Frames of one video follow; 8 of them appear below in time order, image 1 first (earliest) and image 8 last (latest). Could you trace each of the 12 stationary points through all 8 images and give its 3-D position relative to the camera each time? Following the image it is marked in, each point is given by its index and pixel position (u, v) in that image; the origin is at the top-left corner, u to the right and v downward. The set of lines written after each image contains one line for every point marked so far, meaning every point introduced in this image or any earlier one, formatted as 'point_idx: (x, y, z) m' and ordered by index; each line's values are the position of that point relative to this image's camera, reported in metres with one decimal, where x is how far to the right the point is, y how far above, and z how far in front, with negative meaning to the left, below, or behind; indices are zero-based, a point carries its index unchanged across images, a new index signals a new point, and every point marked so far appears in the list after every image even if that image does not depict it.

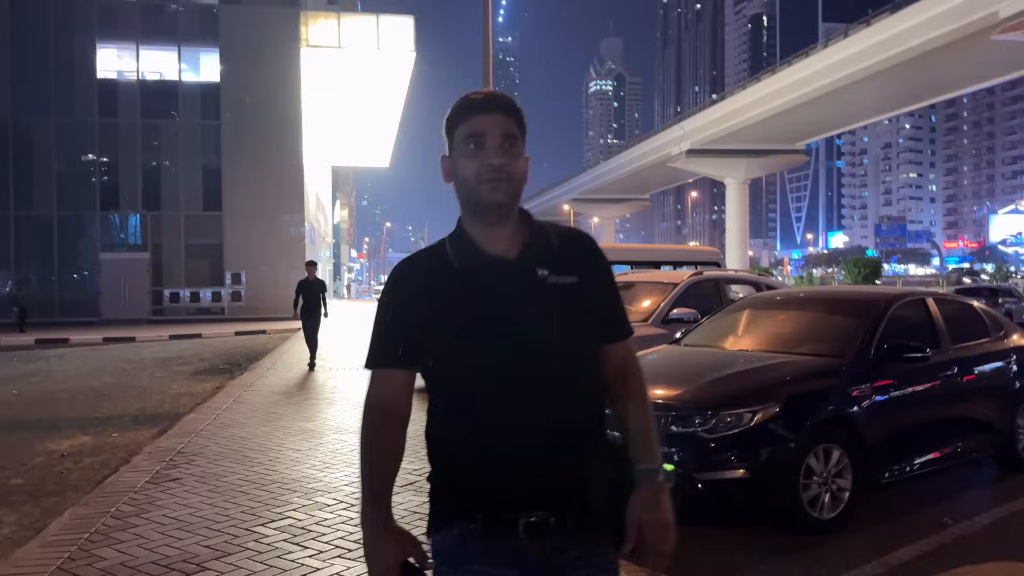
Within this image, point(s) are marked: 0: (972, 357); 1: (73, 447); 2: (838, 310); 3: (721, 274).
0: (+2.7, -0.4, +5.0) m
1: (-4.4, -1.6, +8.4) m
2: (+2.0, -0.1, +5.1) m
3: (+1.9, +0.1, +7.7) m
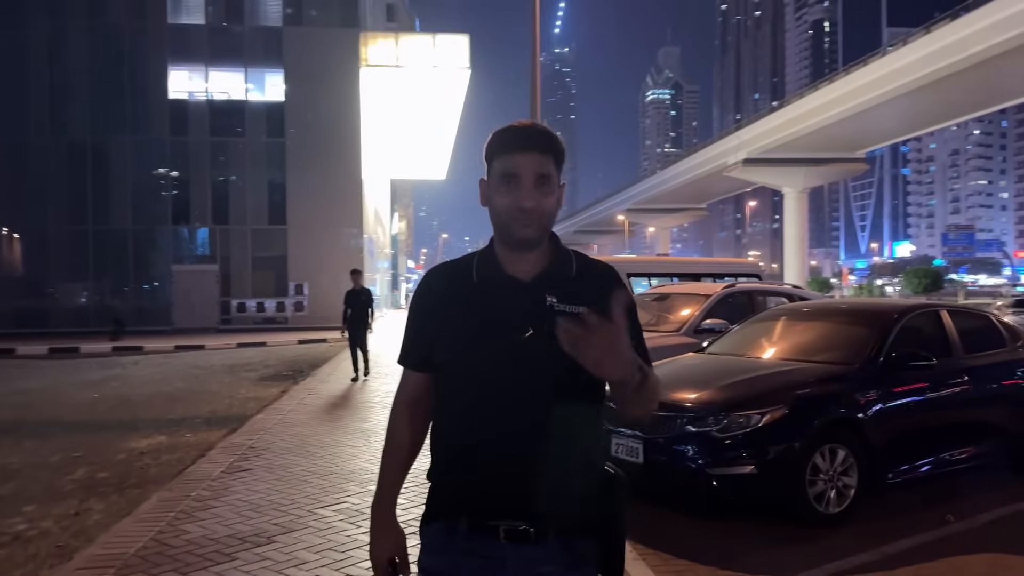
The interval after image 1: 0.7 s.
0: (+3.0, -0.5, +5.3) m
1: (-3.9, -1.7, +9.2) m
2: (+2.2, -0.2, +5.4) m
3: (+2.3, 0.0, +8.0) m
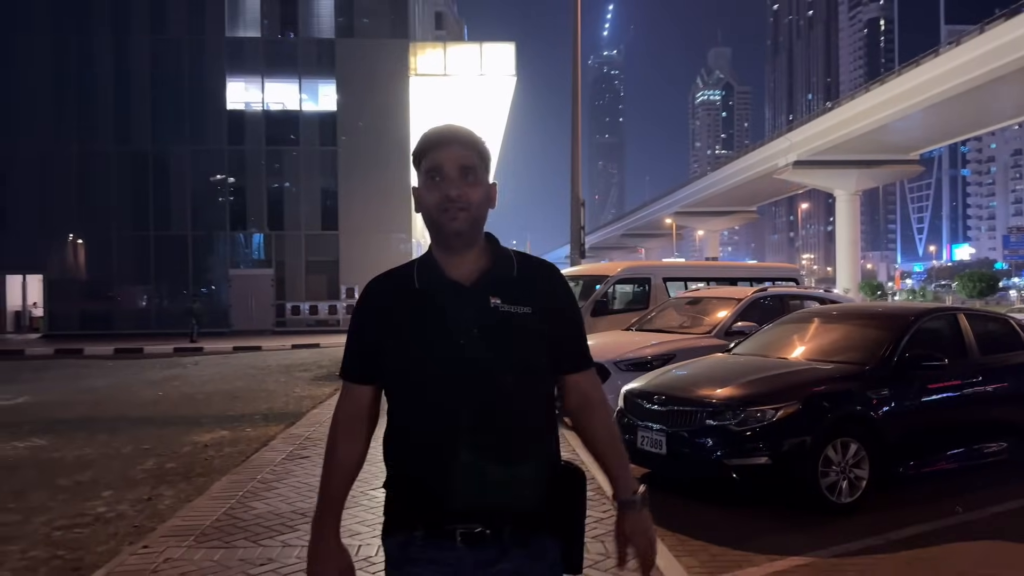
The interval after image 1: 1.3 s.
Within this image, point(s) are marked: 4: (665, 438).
0: (+3.2, -0.5, +5.5) m
1: (-3.5, -1.8, +9.8) m
2: (+2.5, -0.2, +5.7) m
3: (+2.7, 0.0, +8.3) m
4: (+0.9, -0.9, +4.9) m
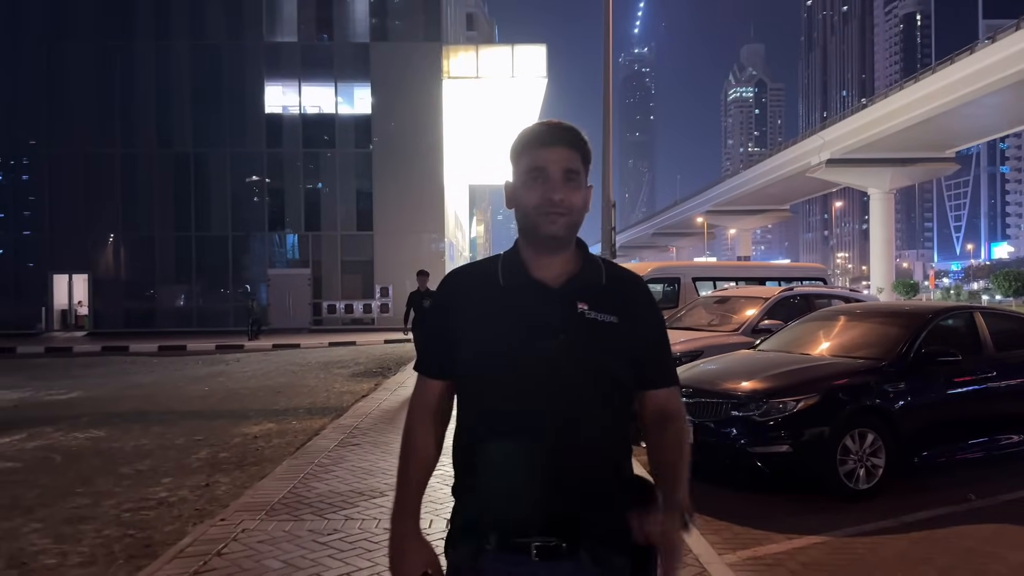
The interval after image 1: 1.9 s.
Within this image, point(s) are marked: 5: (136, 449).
0: (+3.5, -0.5, +5.8) m
1: (-3.1, -1.8, +10.3) m
2: (+2.7, -0.2, +5.9) m
3: (+3.0, 0.0, +8.5) m
4: (+1.1, -0.9, +5.3) m
5: (-4.3, -1.8, +9.5) m
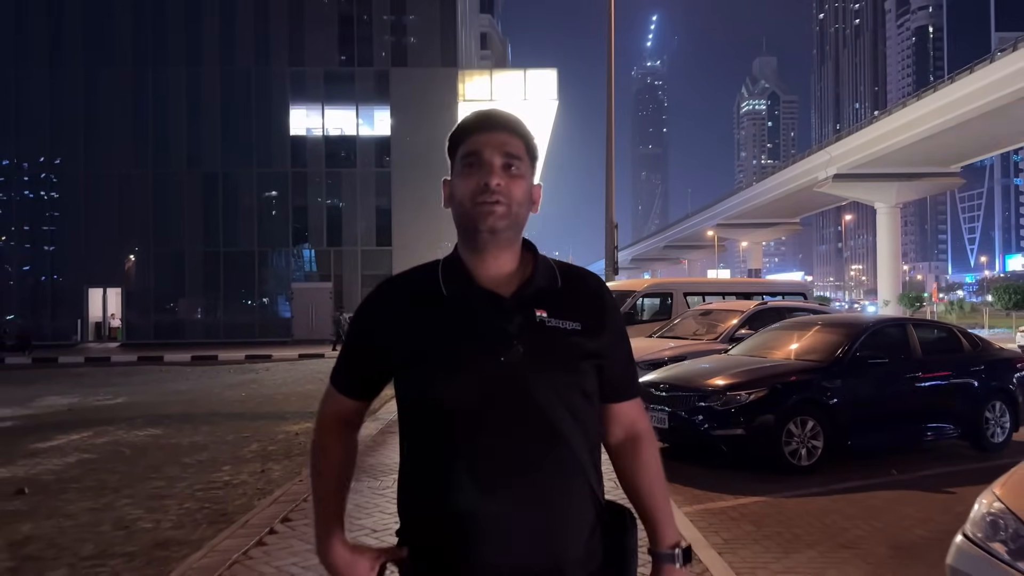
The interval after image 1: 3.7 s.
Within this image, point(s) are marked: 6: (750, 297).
0: (+3.5, -0.6, +7.0) m
1: (-2.9, -2.0, +11.6) m
2: (+2.8, -0.4, +7.2) m
3: (+3.2, -0.2, +9.7) m
4: (+1.2, -1.0, +6.5) m
5: (-4.1, -2.0, +10.8) m
6: (+3.7, -0.1, +12.9) m
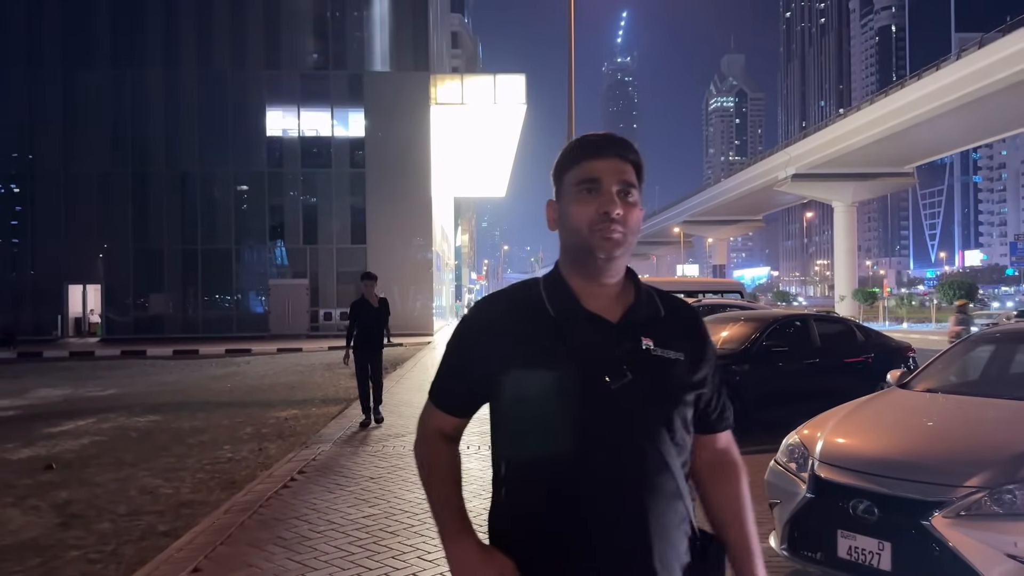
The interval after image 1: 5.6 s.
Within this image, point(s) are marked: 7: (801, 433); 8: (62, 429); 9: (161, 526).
0: (+3.2, -0.6, +8.4) m
1: (-3.4, -1.9, +12.8) m
2: (+2.5, -0.4, +8.6) m
3: (+2.8, -0.2, +11.2) m
4: (+0.9, -1.0, +7.9) m
5: (-4.6, -2.0, +12.0) m
6: (+3.1, -0.1, +14.3) m
7: (+1.4, -0.7, +4.2) m
8: (-6.5, -2.0, +12.0) m
9: (-2.9, -2.0, +6.9) m
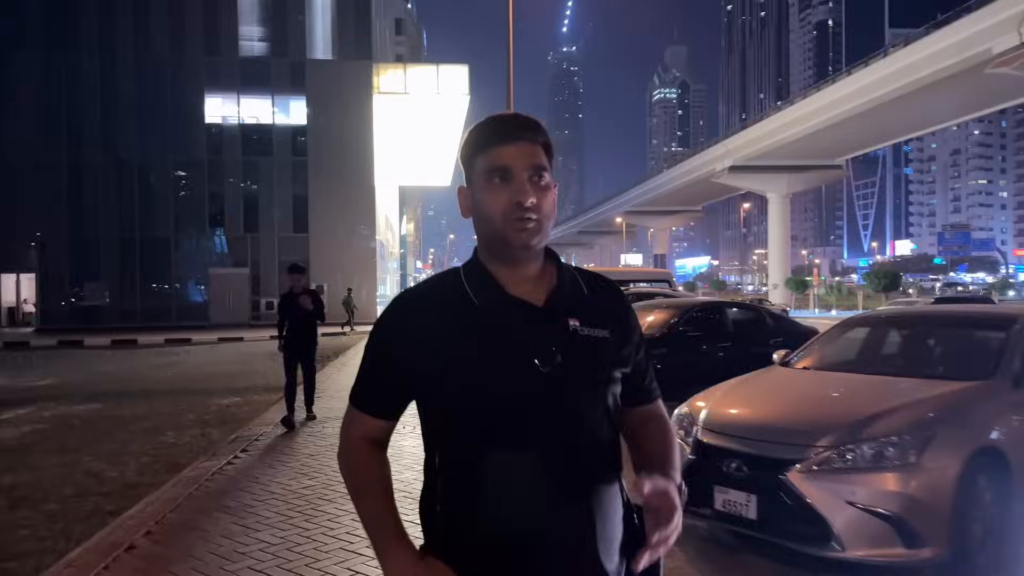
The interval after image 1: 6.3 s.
0: (+2.5, -0.5, +9.1) m
1: (-4.4, -1.8, +13.0) m
2: (+1.8, -0.3, +9.2) m
3: (+1.9, 0.0, +11.8) m
4: (+0.2, -0.9, +8.4) m
5: (-5.5, -1.9, +12.2) m
6: (+2.1, +0.1, +14.9) m
7: (+1.0, -0.7, +4.7) m
8: (-7.4, -1.9, +12.1) m
9: (-3.5, -1.9, +7.2) m
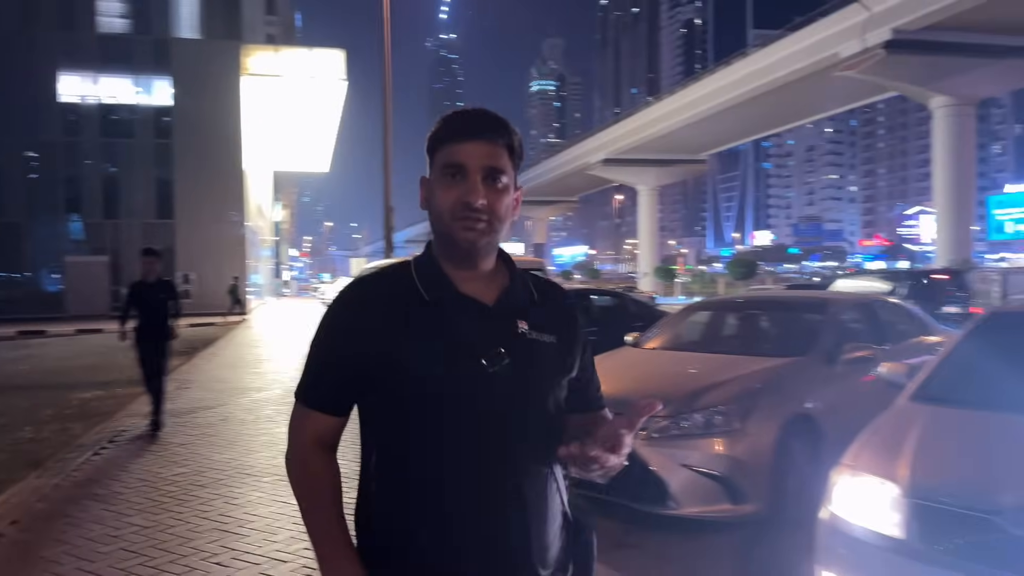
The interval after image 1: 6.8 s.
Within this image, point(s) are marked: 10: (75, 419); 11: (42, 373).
0: (+1.1, -0.4, +9.6) m
1: (-6.3, -1.6, +12.6) m
2: (+0.3, -0.1, +9.6) m
3: (+0.1, +0.1, +12.2) m
4: (-1.1, -0.8, +8.6) m
5: (-7.3, -1.7, +11.6) m
6: (-0.2, +0.3, +15.4) m
7: (+0.2, -0.6, +5.1) m
8: (-9.2, -1.7, +11.2) m
9: (-4.6, -1.8, +6.9) m
10: (-5.6, -1.7, +10.6) m
11: (-9.1, -1.6, +16.0) m
